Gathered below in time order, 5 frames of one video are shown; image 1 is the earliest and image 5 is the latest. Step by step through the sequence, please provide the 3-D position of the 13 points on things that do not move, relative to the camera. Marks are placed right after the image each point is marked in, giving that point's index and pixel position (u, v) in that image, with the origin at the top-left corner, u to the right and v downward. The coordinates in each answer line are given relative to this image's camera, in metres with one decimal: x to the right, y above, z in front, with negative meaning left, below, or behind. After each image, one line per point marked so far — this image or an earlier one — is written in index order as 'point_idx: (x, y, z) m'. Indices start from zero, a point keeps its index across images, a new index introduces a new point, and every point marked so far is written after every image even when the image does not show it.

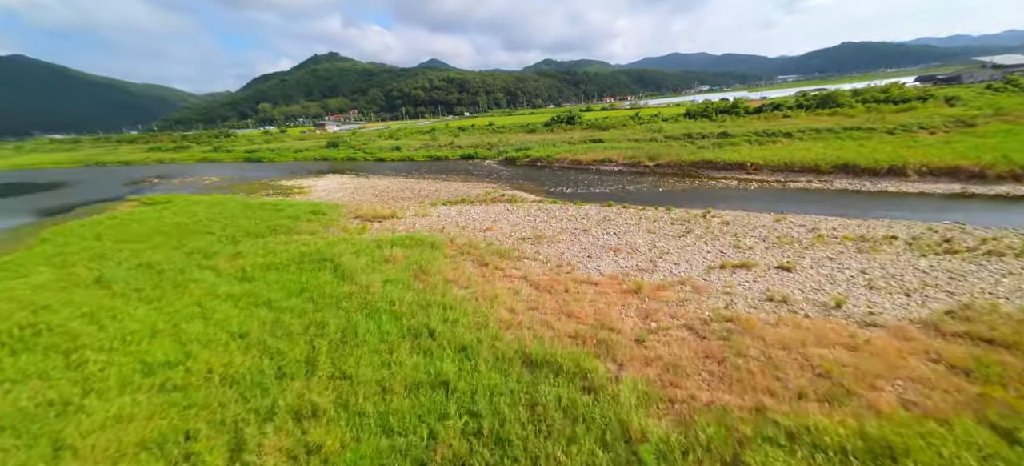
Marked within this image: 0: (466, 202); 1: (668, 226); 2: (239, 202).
0: (-2.7, +1.8, +18.8) m
1: (+6.3, +0.3, +13.1) m
2: (-16.4, +1.8, +19.5) m
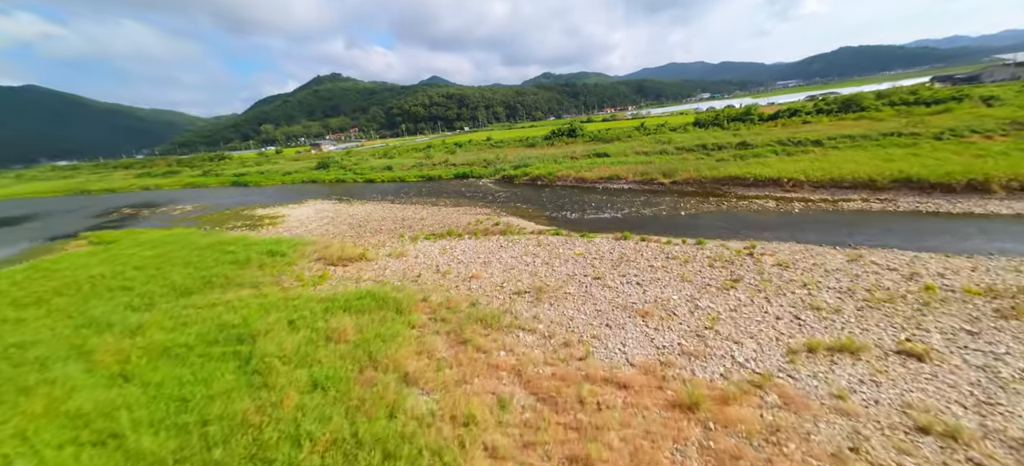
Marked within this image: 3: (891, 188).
0: (-2.9, -0.1, +15.9) m
1: (+6.0, -1.2, +10.0) m
2: (-16.6, -0.5, +16.7) m
3: (+17.7, +2.1, +15.1) m
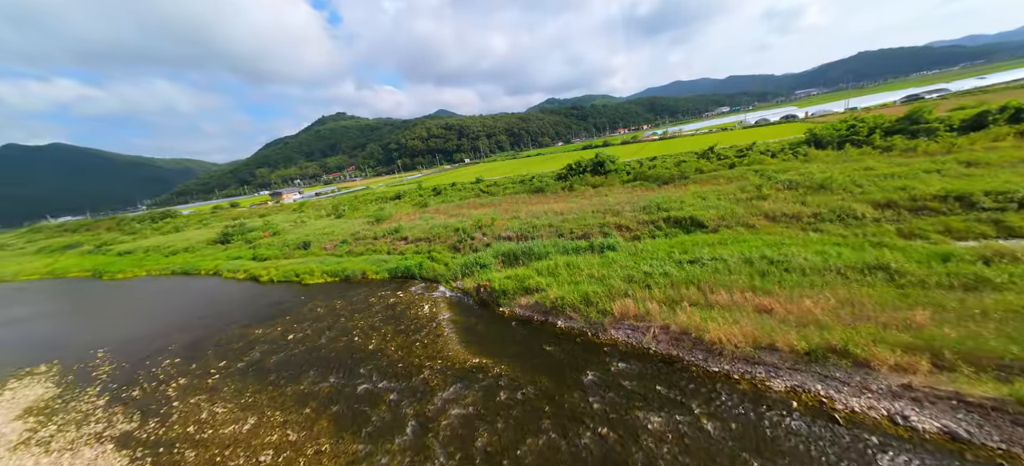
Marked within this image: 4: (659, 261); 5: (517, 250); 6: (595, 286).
0: (-3.8, -6.6, -0.8) m
1: (+4.9, -6.7, -7.1) m
2: (-17.4, -7.7, +0.5) m
3: (+16.6, -3.2, -2.1) m
4: (+5.1, -1.0, +11.3) m
5: (+0.2, -0.9, +15.2) m
6: (+2.7, -1.7, +10.6) m
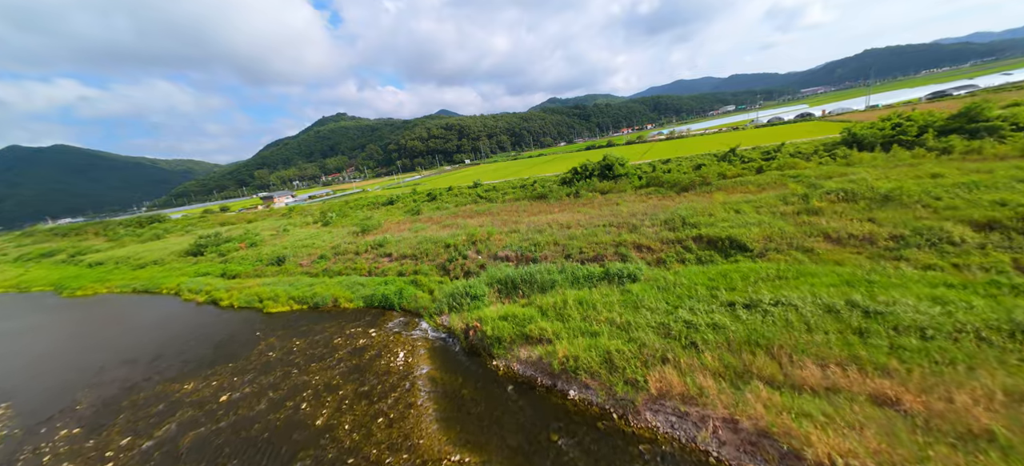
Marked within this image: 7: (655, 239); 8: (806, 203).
0: (-4.0, -7.5, -3.5) m
1: (+4.8, -7.6, -9.8) m
2: (-17.6, -8.6, -2.1) m
3: (+16.5, -4.1, -4.9) m
4: (+5.0, -1.9, +8.6) m
5: (+0.2, -1.7, +12.5) m
6: (+2.6, -2.6, +7.9) m
7: (+6.1, -0.2, +13.8) m
8: (+12.7, +1.3, +14.1) m
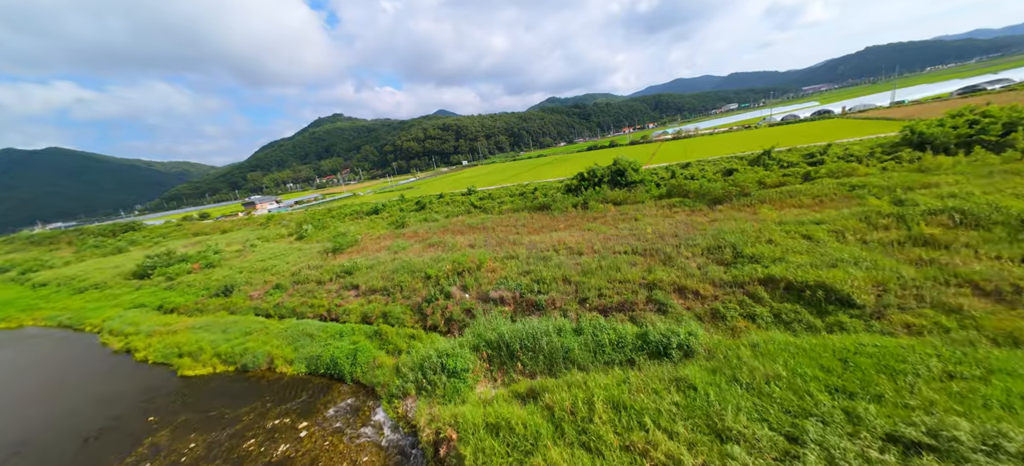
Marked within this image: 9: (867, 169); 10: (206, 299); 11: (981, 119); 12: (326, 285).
0: (-4.0, -8.7, -7.2) m
1: (+4.7, -8.8, -13.5) m
2: (-17.6, -9.9, -5.8) m
3: (+16.4, -5.2, -8.6) m
4: (+4.9, -3.0, +4.9) m
5: (0.0, -2.9, +8.8) m
6: (+2.5, -3.8, +4.2) m
7: (+5.9, -1.3, +10.1) m
8: (+12.6, +0.2, +10.4) m
9: (+18.7, +3.7, +17.2) m
10: (-16.4, -3.5, +17.5) m
11: (+25.5, +6.3, +17.7) m
12: (-9.2, -2.5, +16.2) m
